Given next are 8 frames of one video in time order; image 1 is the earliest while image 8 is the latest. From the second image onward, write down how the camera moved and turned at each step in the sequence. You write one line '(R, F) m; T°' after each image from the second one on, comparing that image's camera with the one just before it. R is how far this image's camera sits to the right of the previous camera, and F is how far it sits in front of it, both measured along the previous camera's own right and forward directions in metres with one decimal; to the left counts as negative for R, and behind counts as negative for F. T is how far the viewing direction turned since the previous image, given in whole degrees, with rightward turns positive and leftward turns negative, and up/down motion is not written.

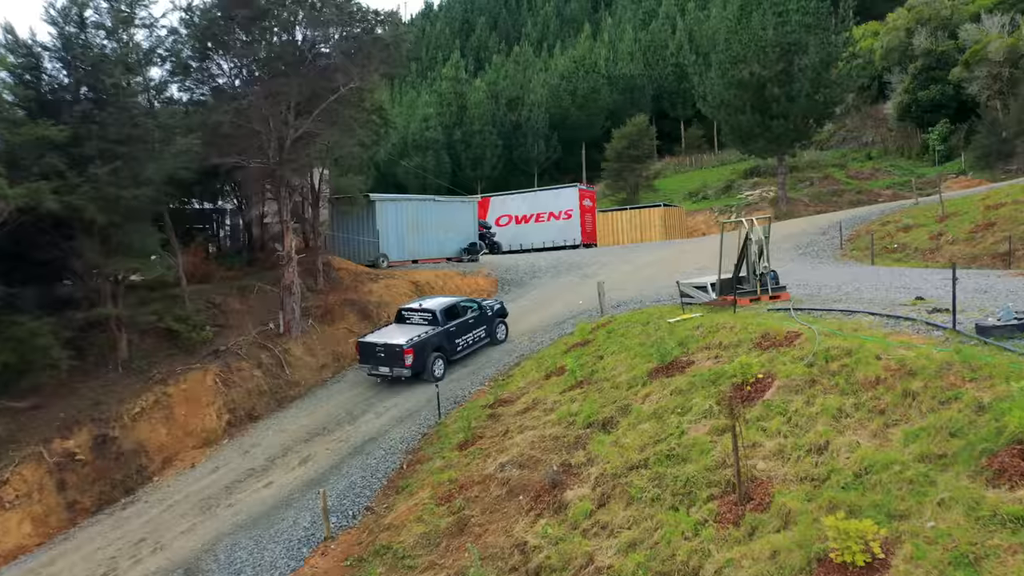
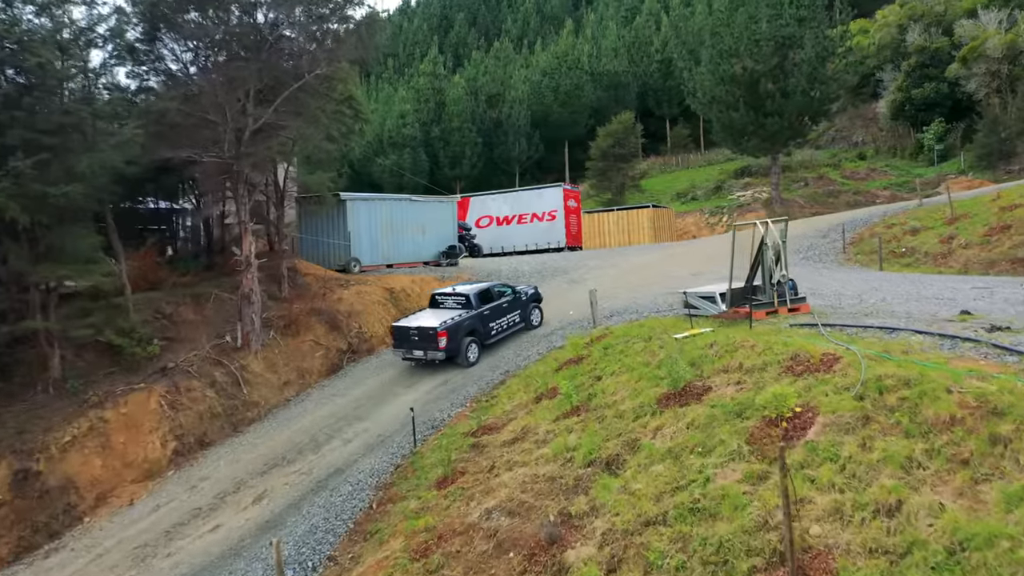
(-0.1, +1.7) m; +1°
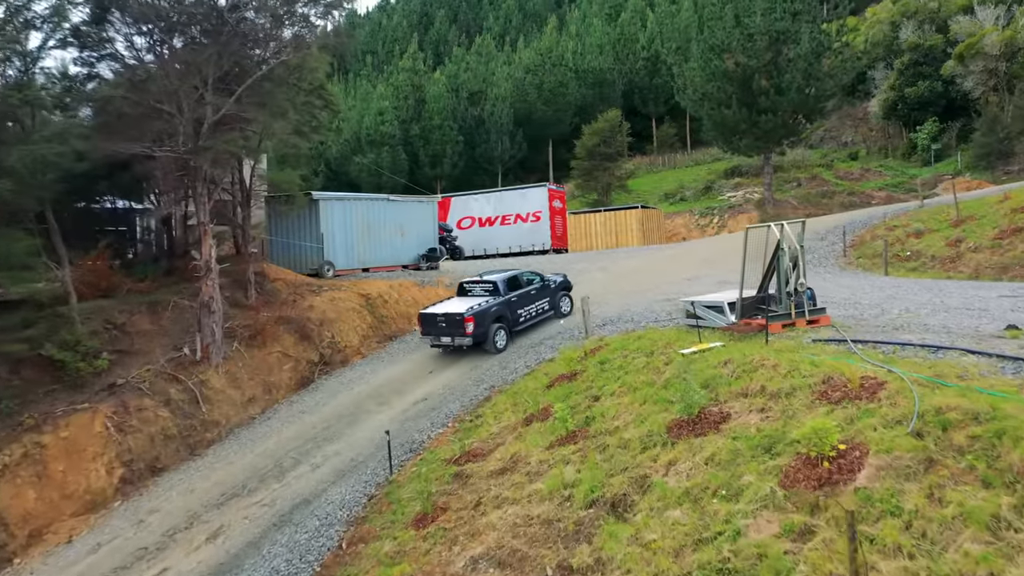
(-0.1, +1.4) m; +1°
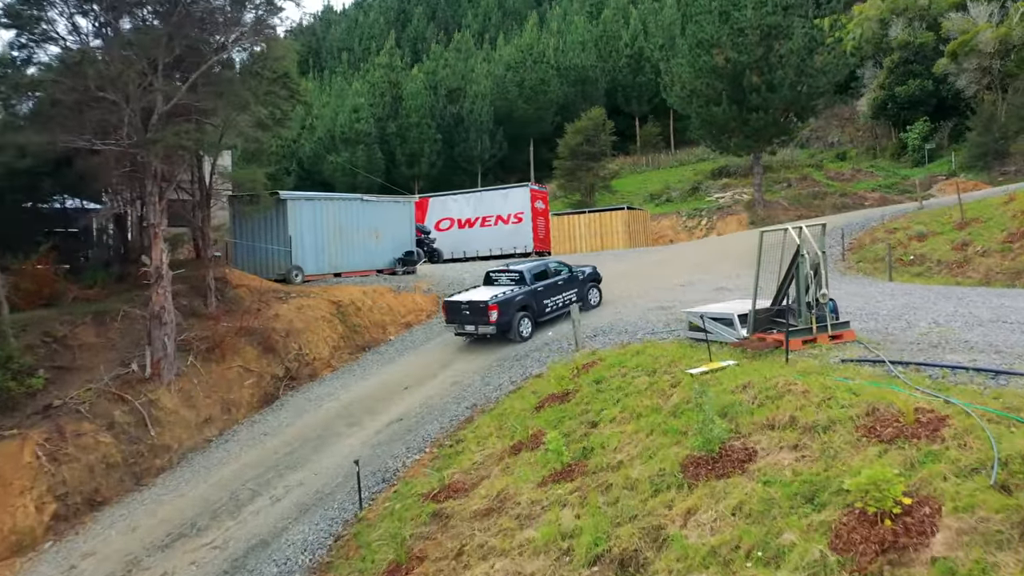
(-0.1, +1.3) m; +1°
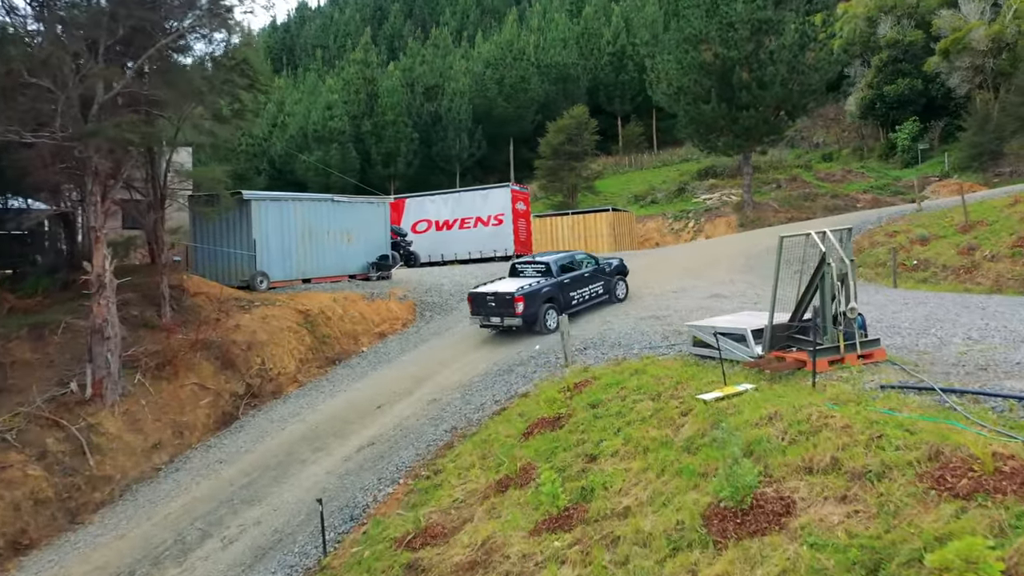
(-0.1, +1.3) m; +1°
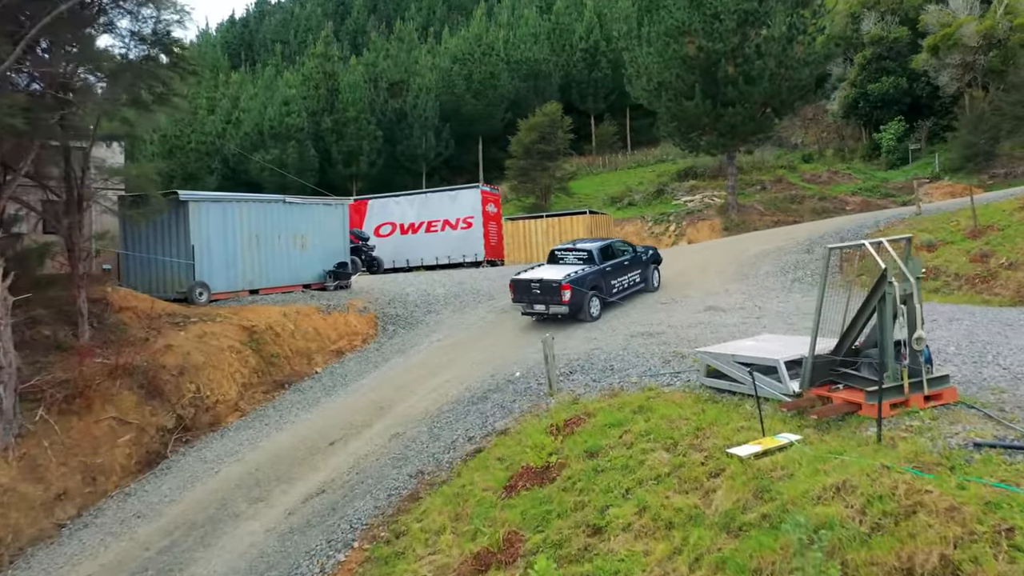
(-0.1, +1.9) m; +2°
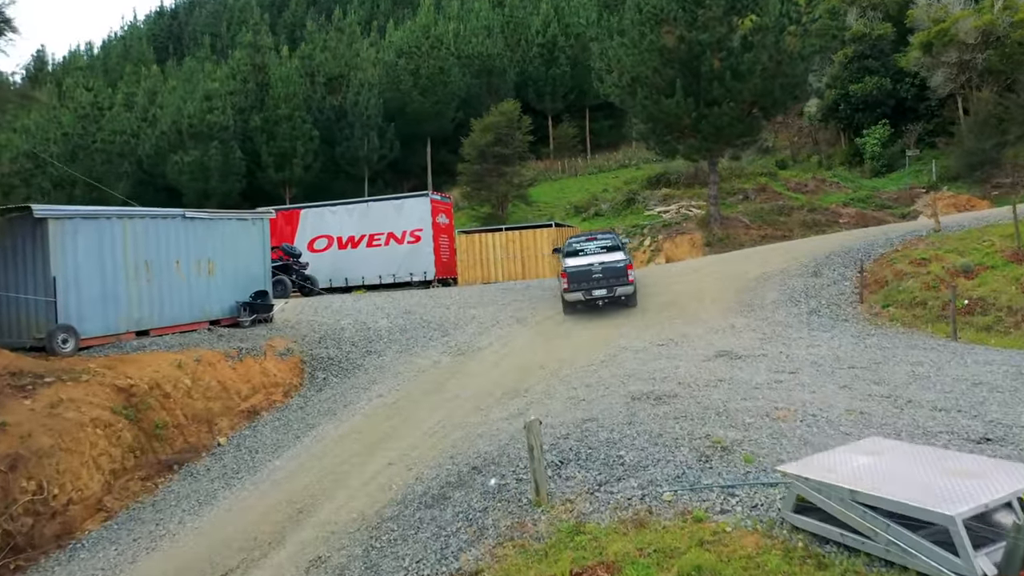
(-0.2, +3.5) m; +3°
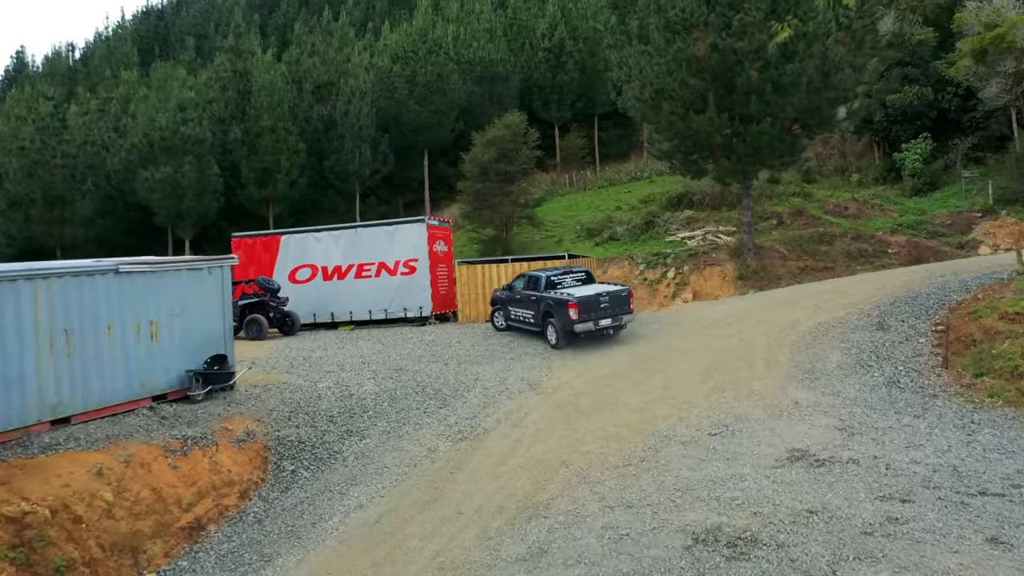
(-0.2, +2.8) m; 0°
